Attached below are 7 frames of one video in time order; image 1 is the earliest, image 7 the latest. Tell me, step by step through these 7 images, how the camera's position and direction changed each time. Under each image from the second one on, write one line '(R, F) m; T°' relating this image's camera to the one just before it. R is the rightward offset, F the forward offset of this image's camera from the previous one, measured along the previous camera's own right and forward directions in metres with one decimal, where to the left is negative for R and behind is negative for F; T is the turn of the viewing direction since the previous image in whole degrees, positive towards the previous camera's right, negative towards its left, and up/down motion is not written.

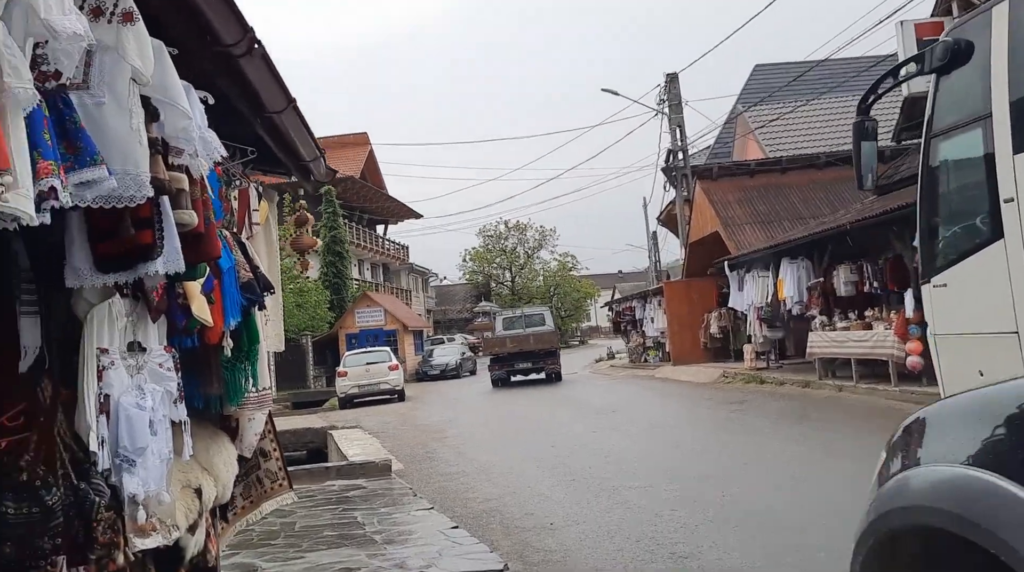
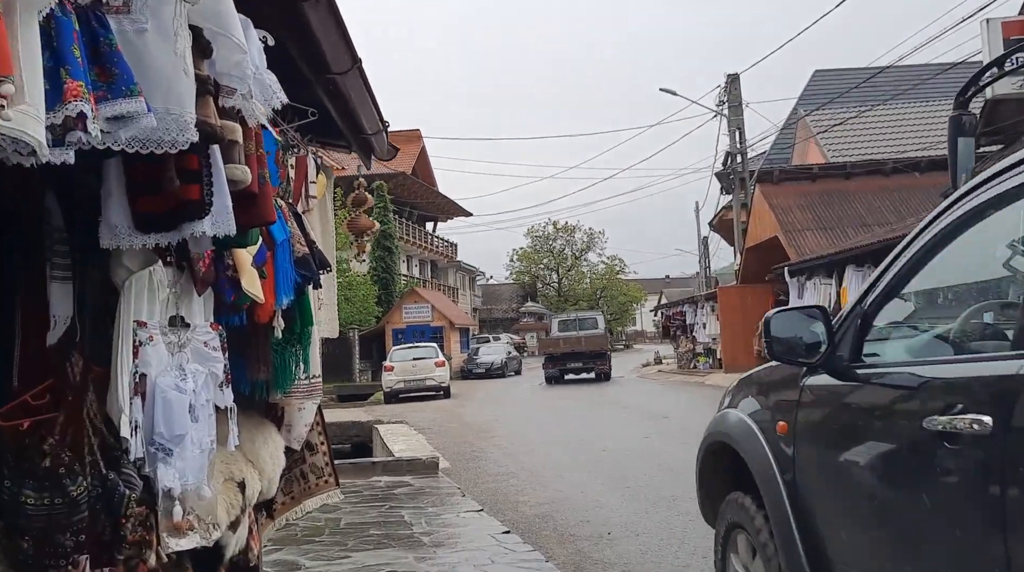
(-0.1, +0.4) m; -3°
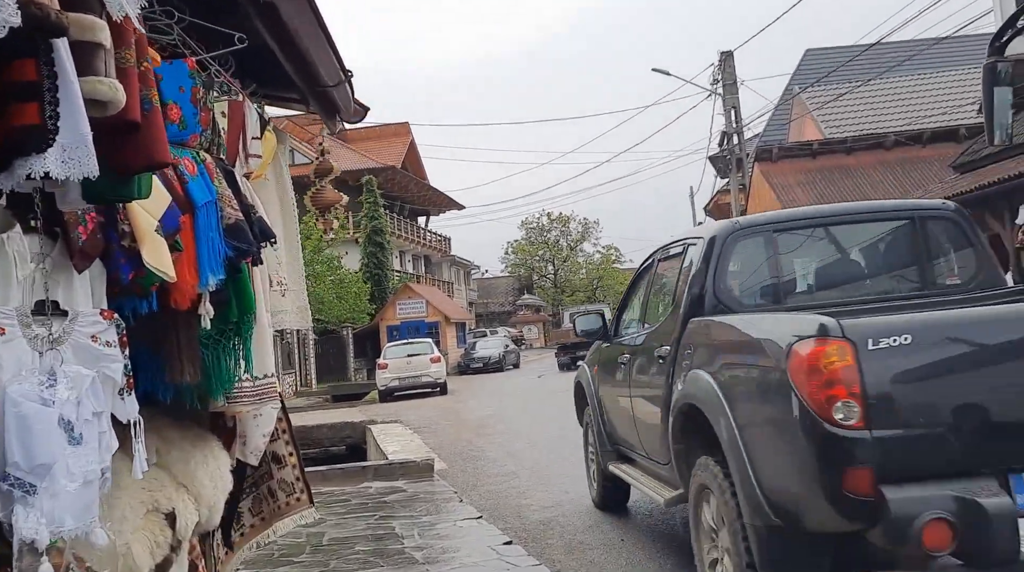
(0.0, +0.7) m; 0°
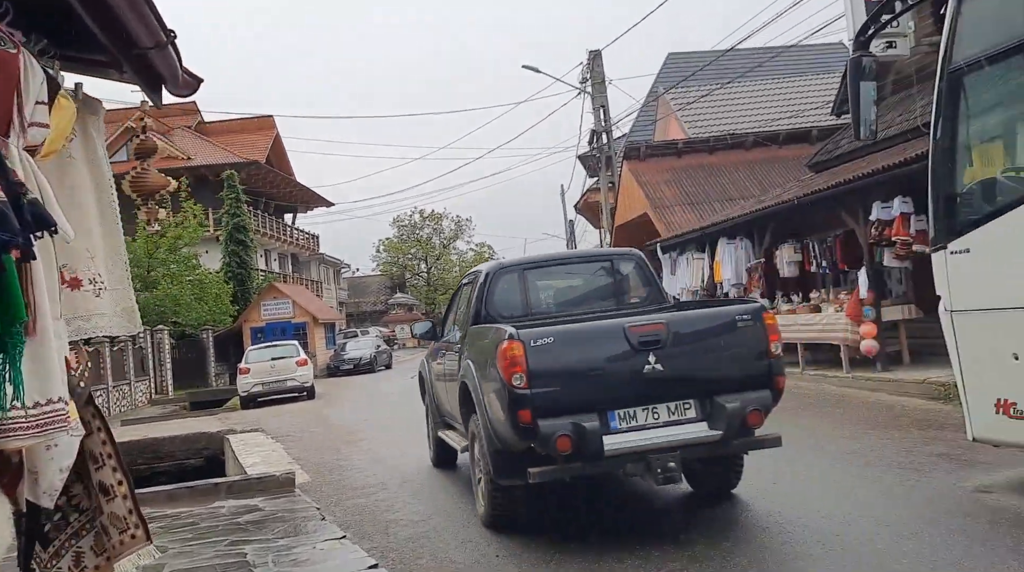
(+0.1, +0.4) m; +8°
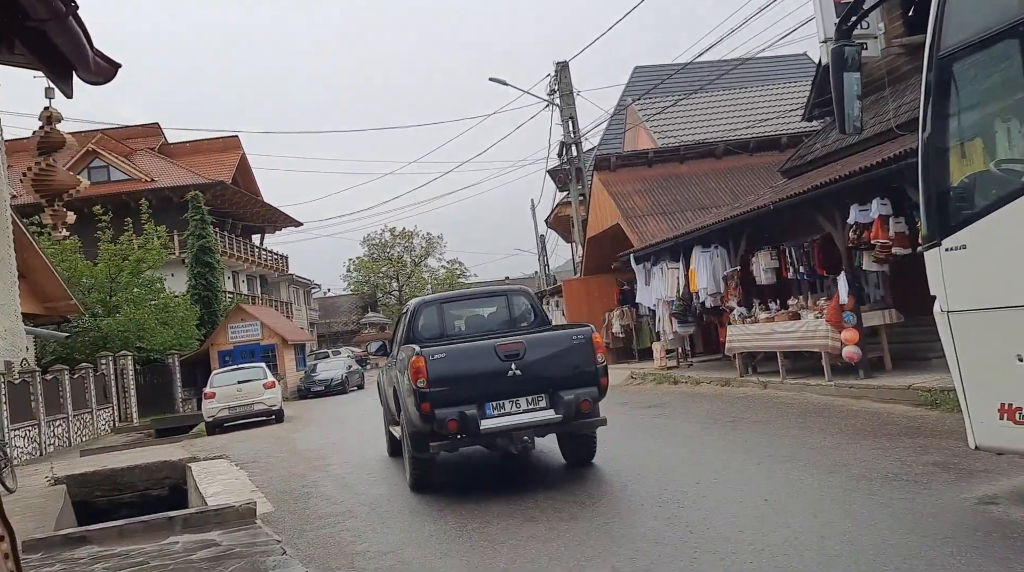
(0.0, +0.4) m; +2°
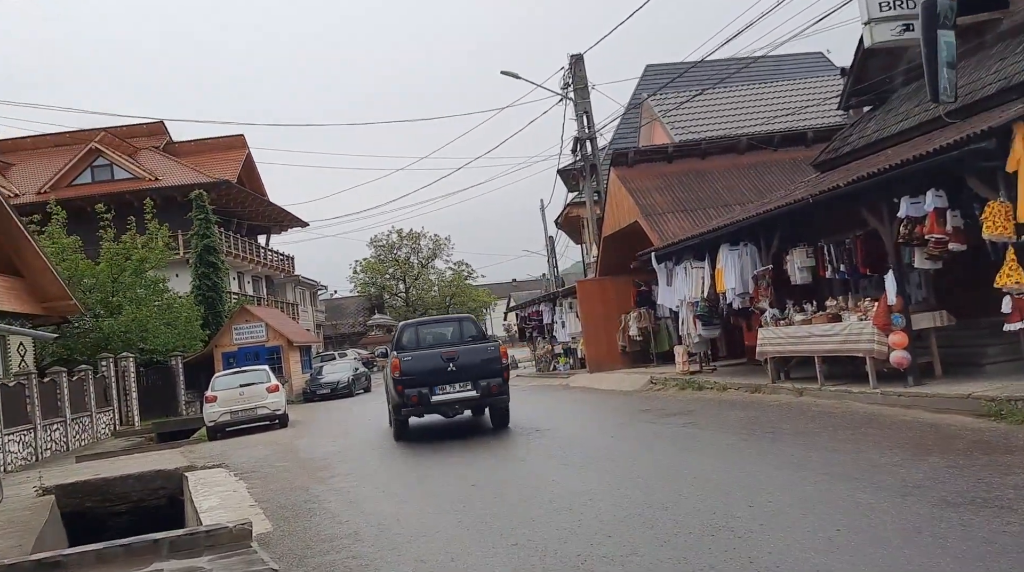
(-0.2, +0.9) m; 0°
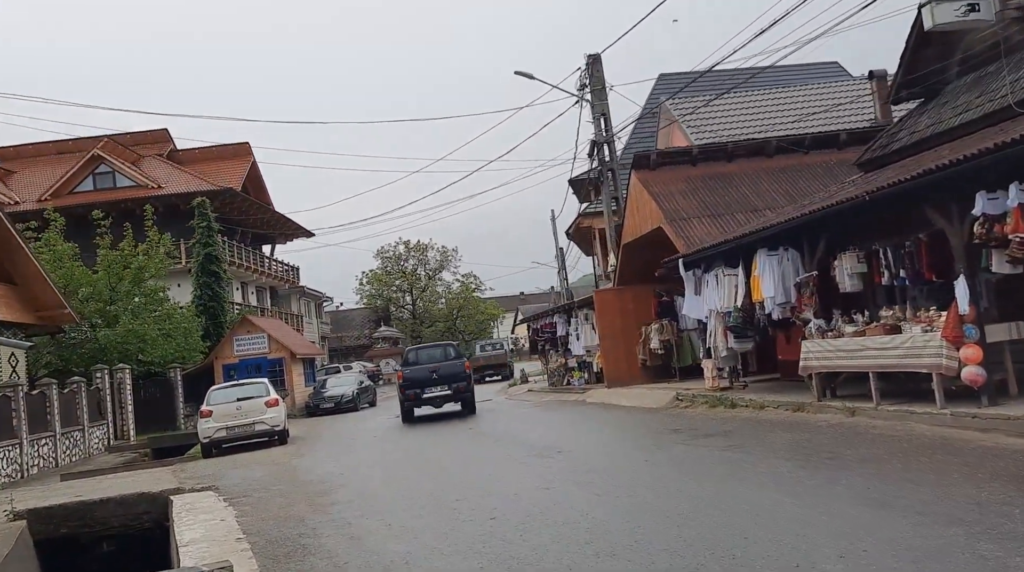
(-0.2, +1.2) m; 0°
